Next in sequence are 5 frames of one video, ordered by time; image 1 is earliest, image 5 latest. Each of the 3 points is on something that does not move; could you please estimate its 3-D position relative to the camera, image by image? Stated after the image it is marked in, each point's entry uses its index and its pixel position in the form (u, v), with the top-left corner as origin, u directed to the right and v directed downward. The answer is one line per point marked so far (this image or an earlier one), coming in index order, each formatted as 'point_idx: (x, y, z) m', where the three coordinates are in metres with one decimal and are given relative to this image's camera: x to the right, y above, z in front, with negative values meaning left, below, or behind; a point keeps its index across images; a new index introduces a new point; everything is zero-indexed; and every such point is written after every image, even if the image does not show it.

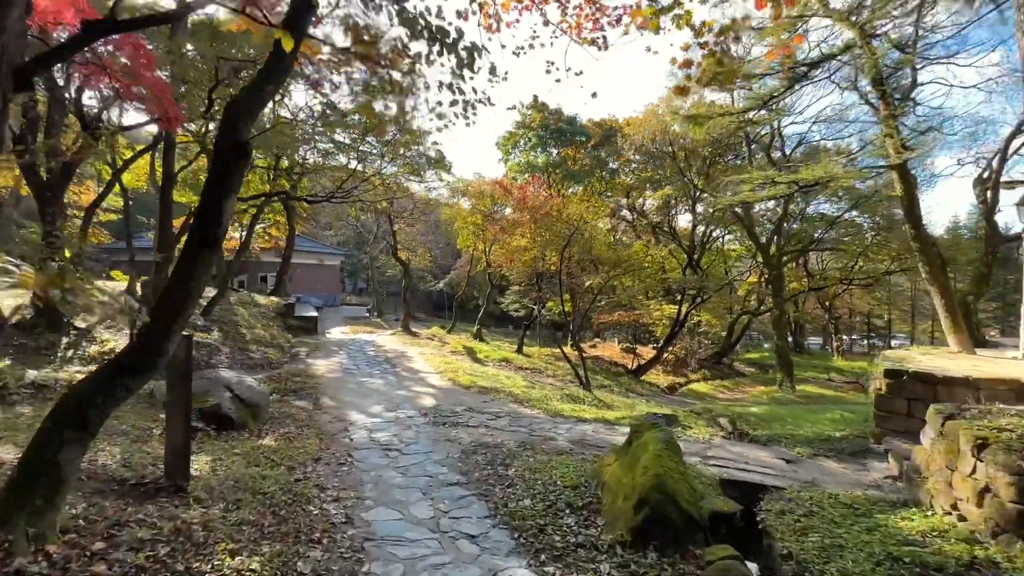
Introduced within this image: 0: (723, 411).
0: (+3.5, -2.1, +7.8) m
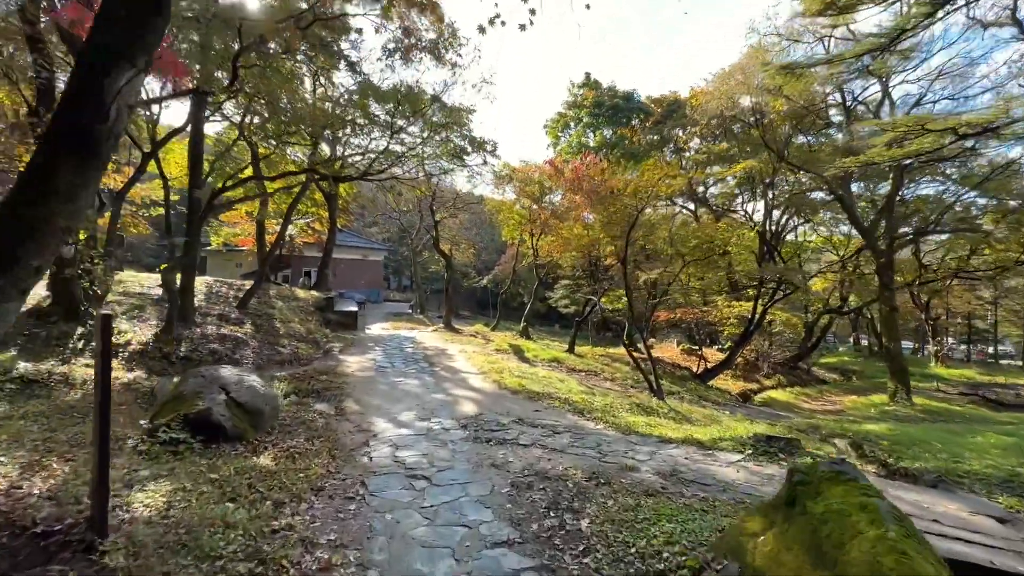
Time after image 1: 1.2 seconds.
0: (+4.3, -1.9, +6.2) m
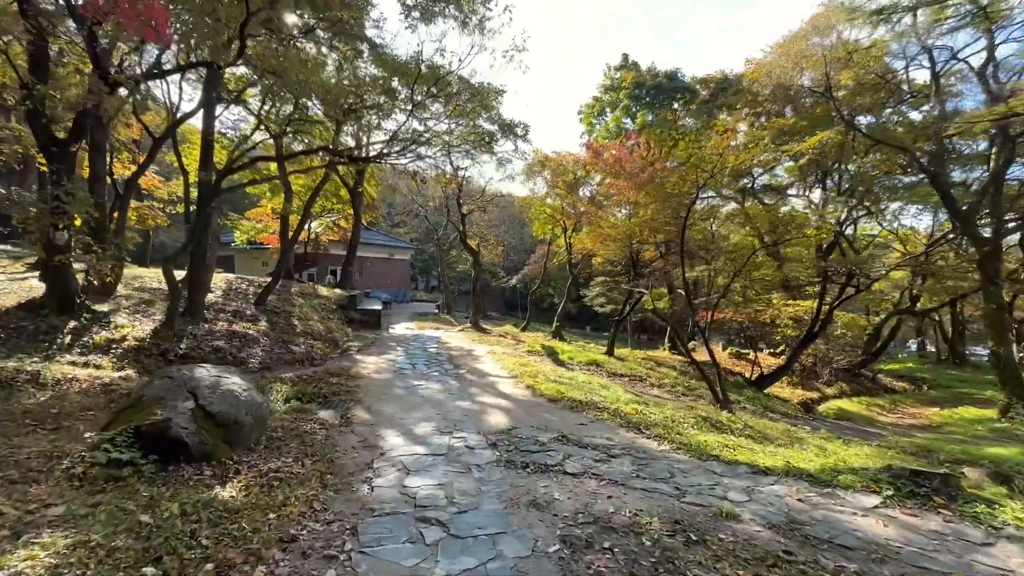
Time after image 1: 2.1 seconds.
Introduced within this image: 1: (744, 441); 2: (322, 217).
0: (+4.7, -1.7, +4.9) m
1: (+2.2, -1.5, +4.5) m
2: (-7.6, +2.8, +18.7) m
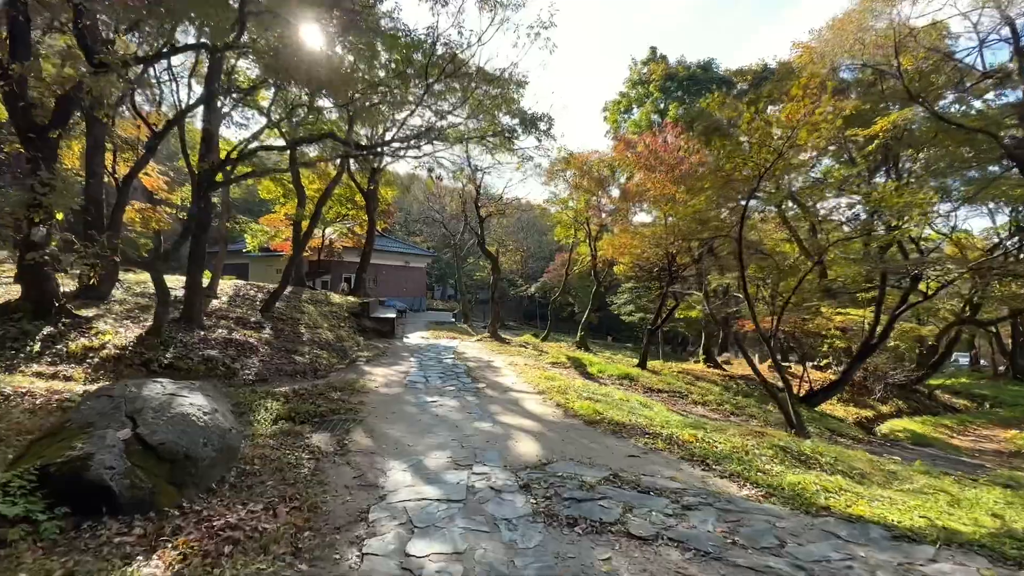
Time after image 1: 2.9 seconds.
0: (+5.0, -1.7, +3.8) m
1: (+2.5, -1.4, +3.5) m
2: (-6.8, +2.5, +18.1) m
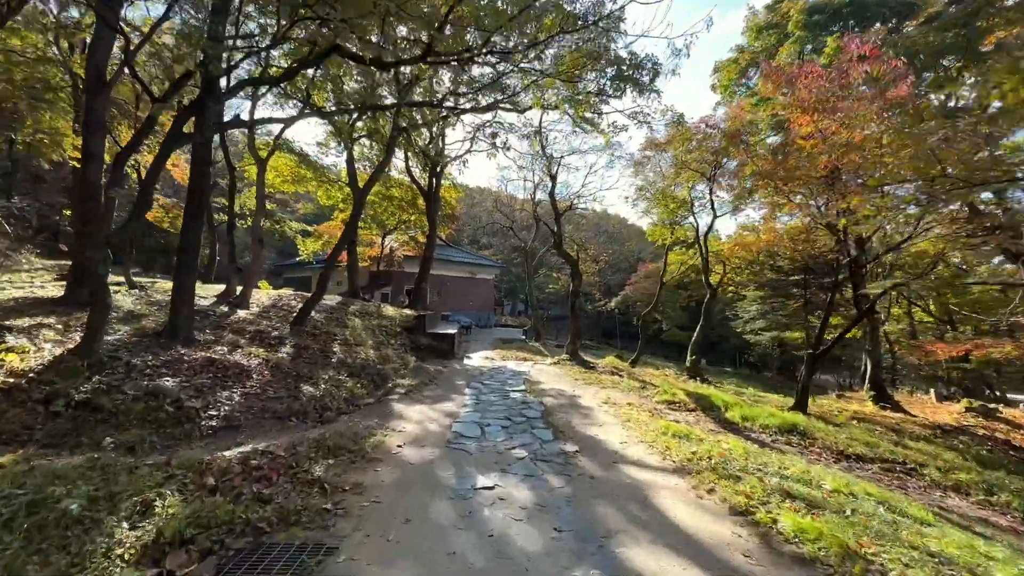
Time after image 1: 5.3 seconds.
0: (+5.4, -1.6, +0.4) m
1: (+2.9, -1.3, +0.4) m
2: (-4.1, +2.1, +16.4) m
